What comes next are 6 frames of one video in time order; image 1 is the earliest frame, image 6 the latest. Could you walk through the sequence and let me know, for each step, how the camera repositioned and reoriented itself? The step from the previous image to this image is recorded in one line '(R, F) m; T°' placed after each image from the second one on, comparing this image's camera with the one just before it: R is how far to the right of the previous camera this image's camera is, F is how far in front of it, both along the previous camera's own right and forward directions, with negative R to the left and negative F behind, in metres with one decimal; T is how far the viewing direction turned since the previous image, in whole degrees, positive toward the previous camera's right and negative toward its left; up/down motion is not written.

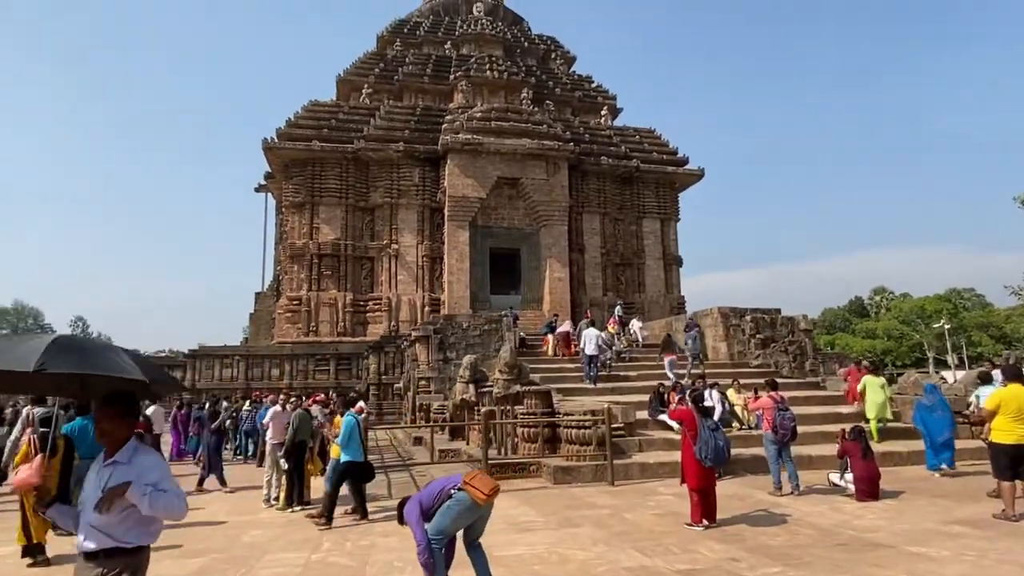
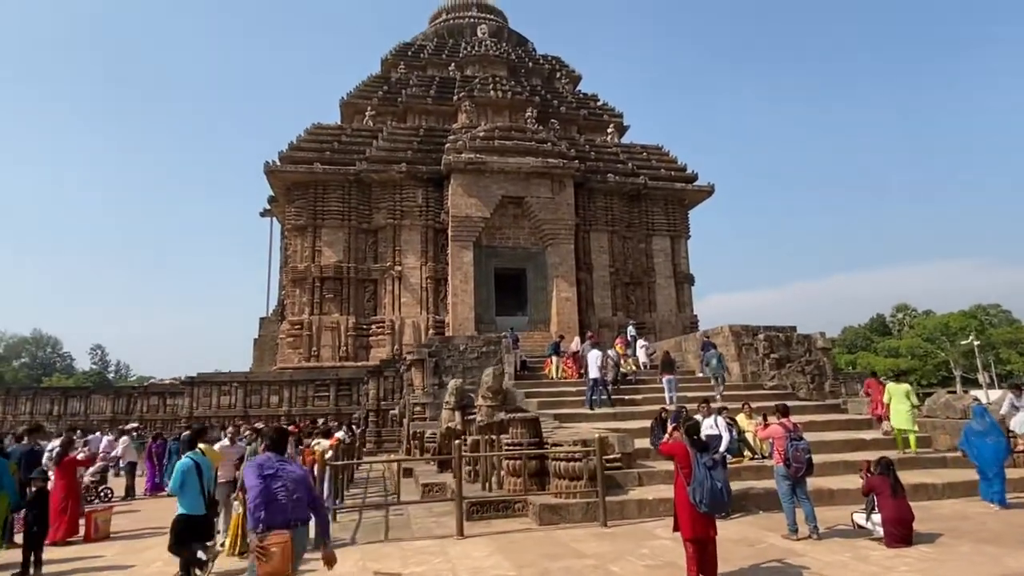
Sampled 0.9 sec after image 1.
(+0.3, +0.5) m; -1°
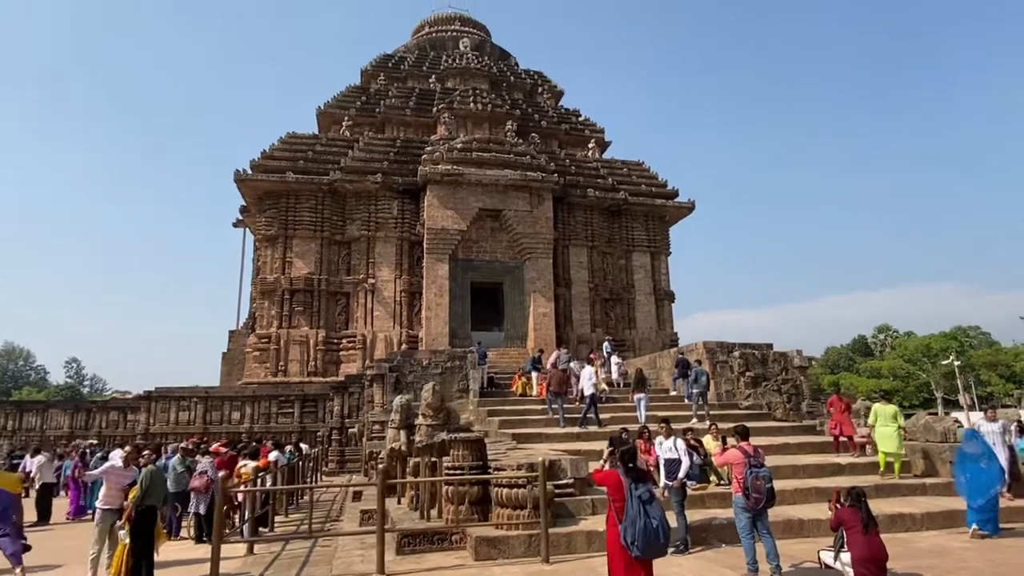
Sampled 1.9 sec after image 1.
(+0.4, +0.4) m; +1°
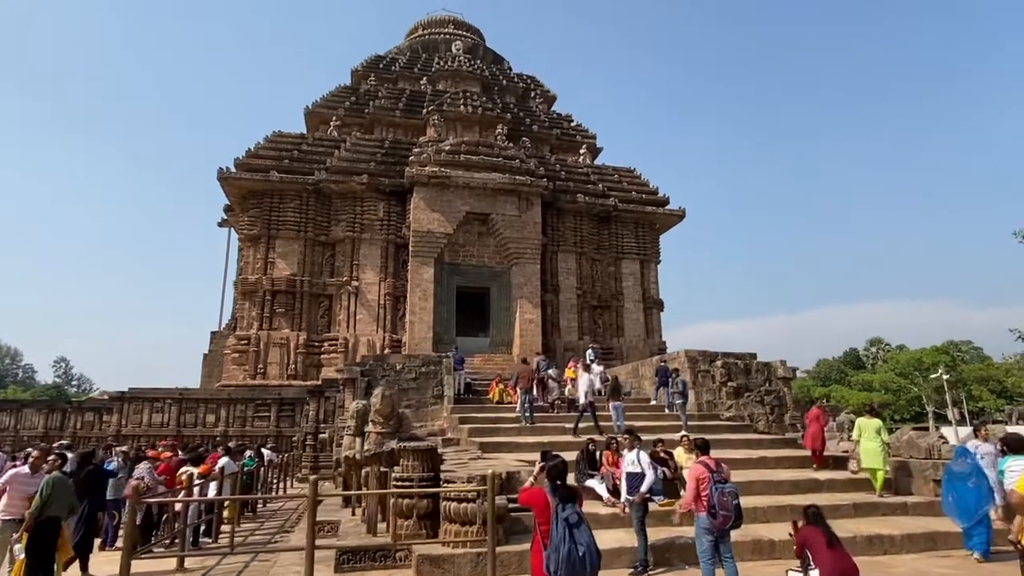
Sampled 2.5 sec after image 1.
(+0.3, +0.3) m; 0°
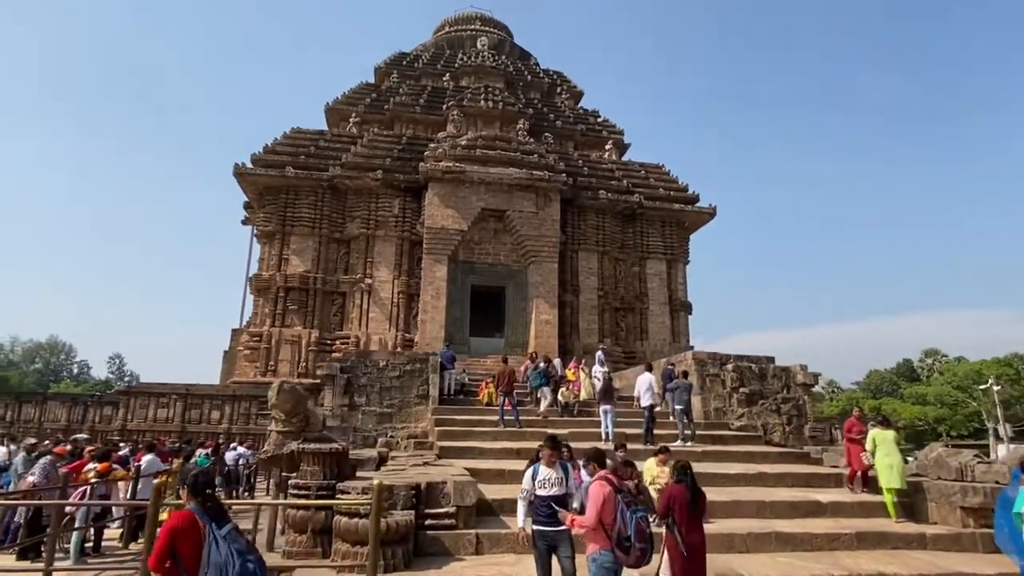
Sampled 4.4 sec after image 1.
(+0.8, +0.7) m; -4°
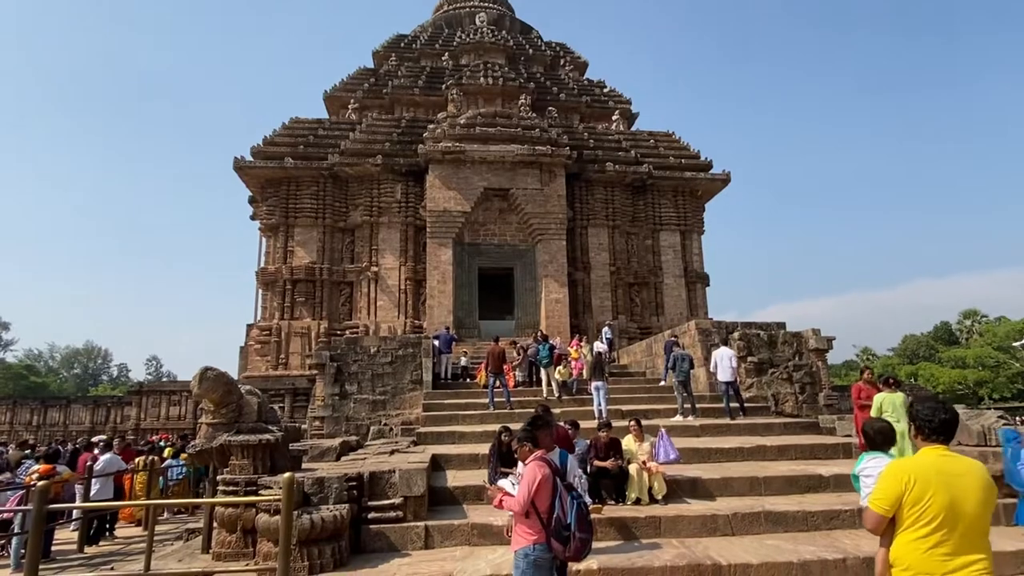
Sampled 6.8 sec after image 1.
(+0.5, +0.4) m; -3°
